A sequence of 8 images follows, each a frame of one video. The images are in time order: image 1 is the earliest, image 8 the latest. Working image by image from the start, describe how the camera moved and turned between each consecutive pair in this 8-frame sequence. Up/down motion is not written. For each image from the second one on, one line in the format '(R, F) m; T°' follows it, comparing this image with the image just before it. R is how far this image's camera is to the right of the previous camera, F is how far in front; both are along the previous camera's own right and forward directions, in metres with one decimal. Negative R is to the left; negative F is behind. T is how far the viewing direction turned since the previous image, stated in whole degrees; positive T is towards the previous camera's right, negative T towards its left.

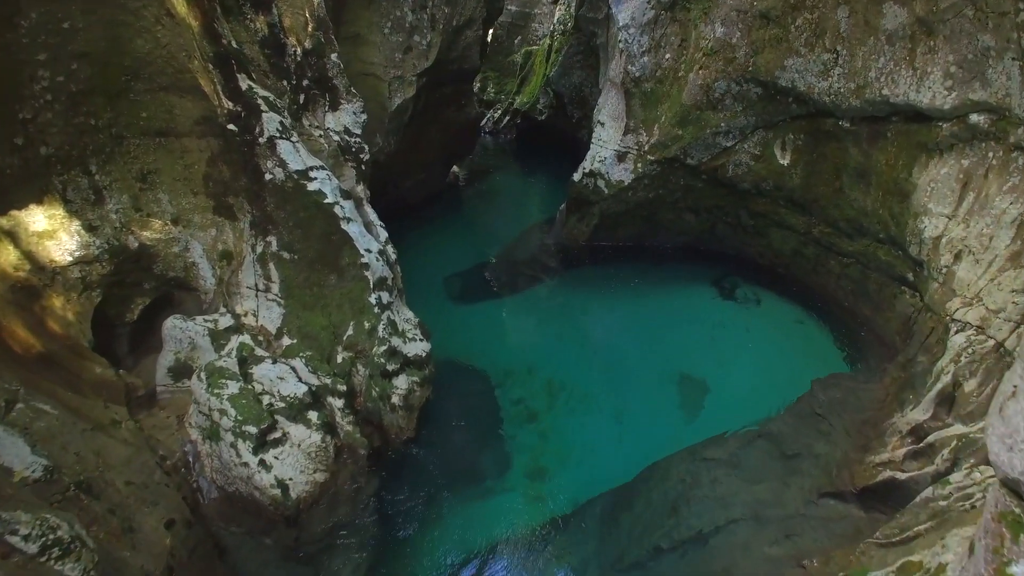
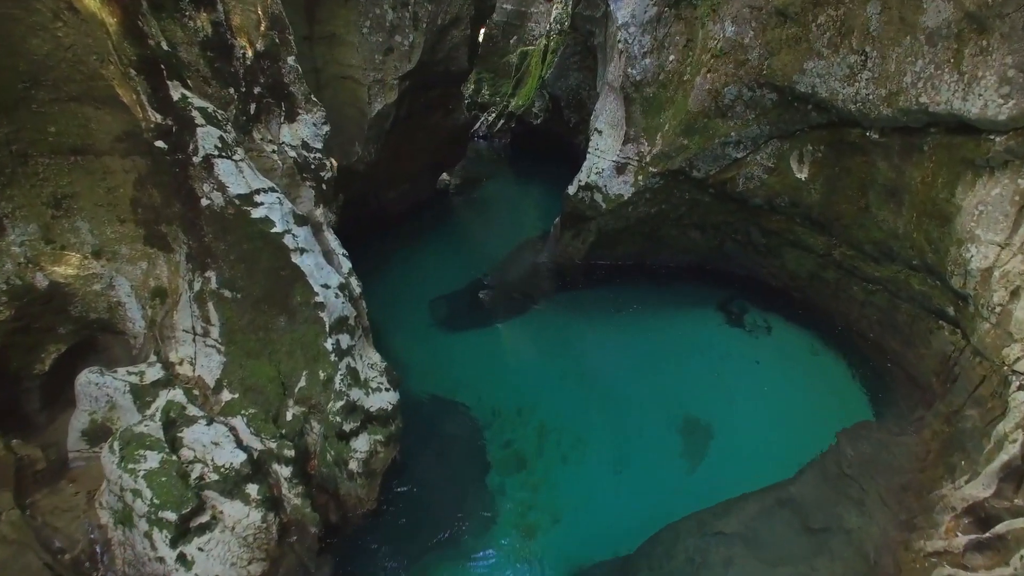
(+0.1, +0.5) m; 0°
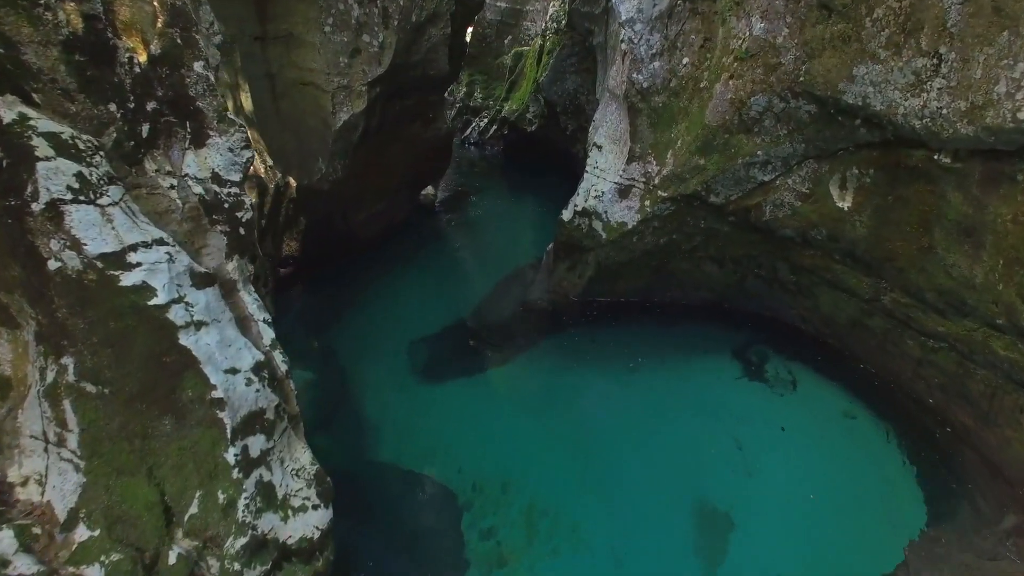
(+0.1, +0.8) m; 0°
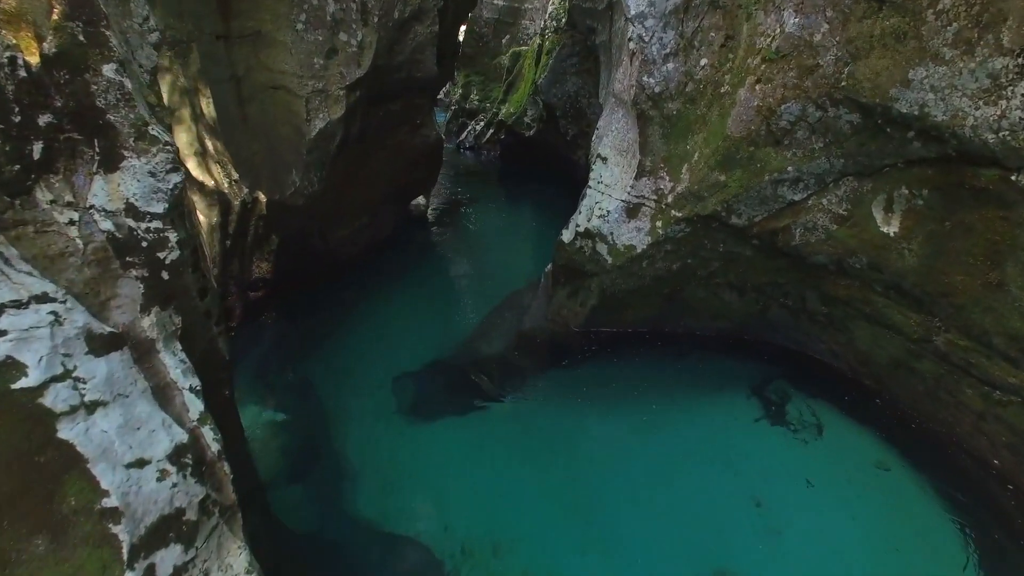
(+0.1, +0.5) m; 0°
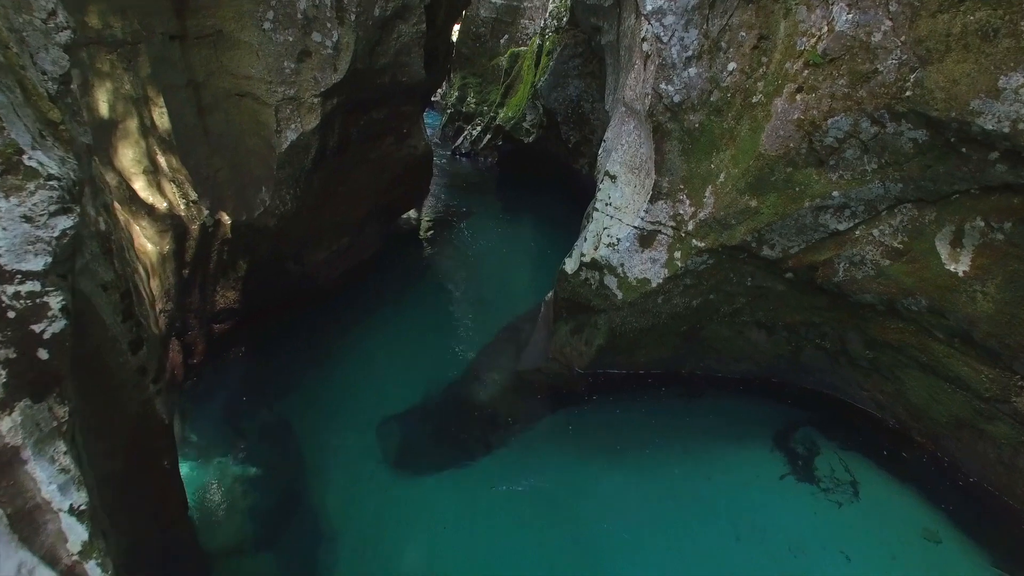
(0.0, +0.6) m; 0°
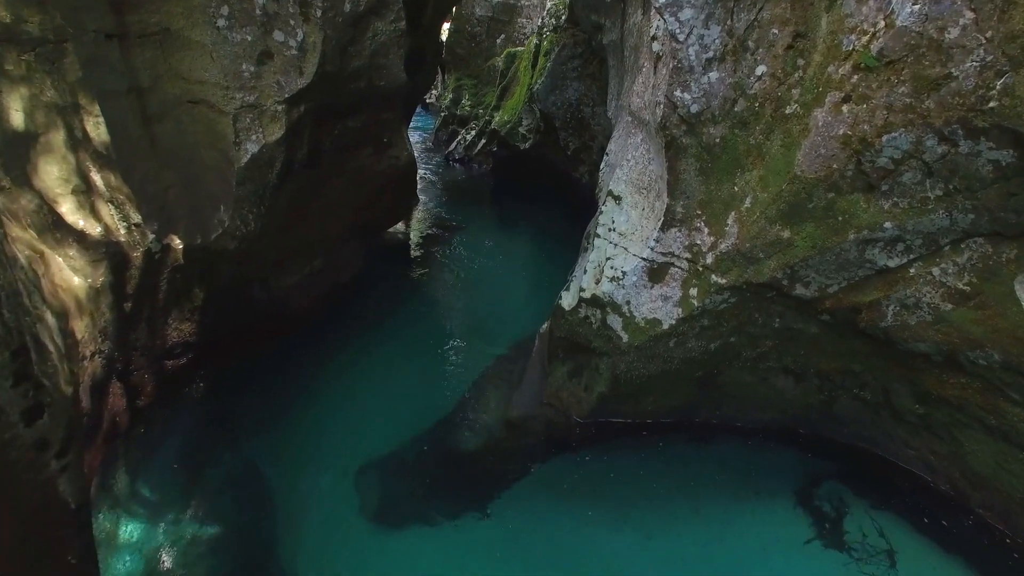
(+0.1, +0.5) m; 0°
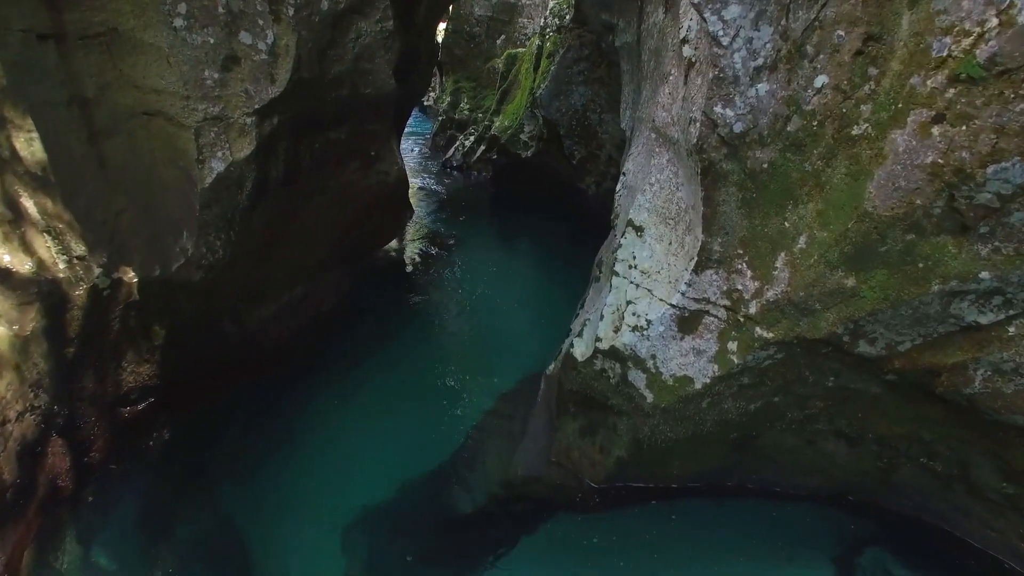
(0.0, +0.5) m; 0°
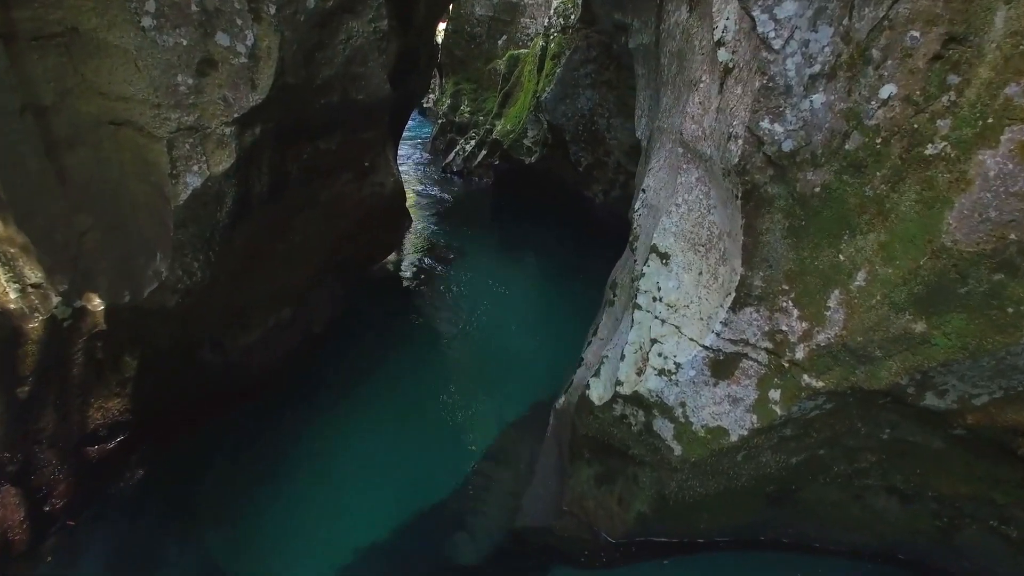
(0.0, +0.3) m; 0°
